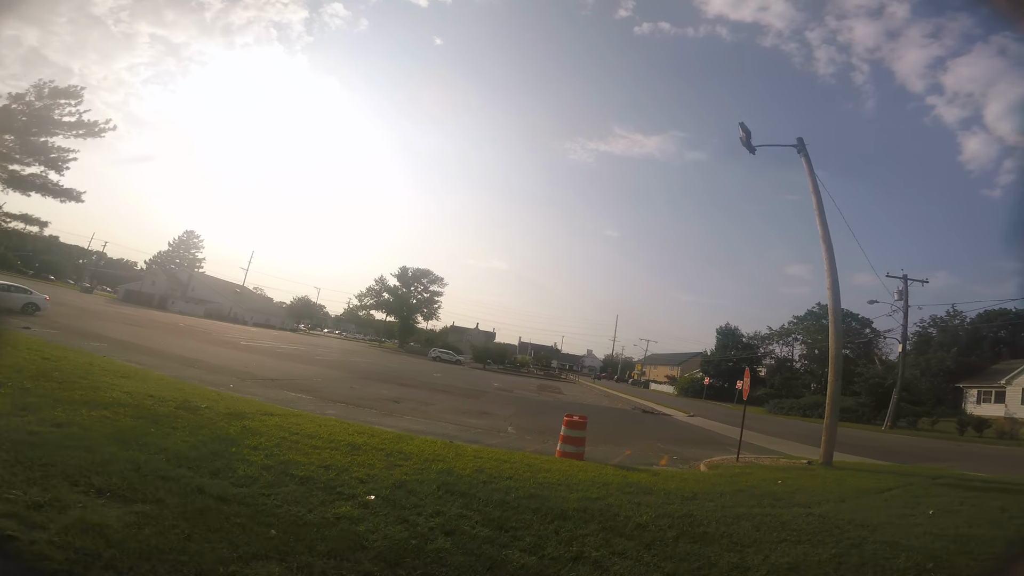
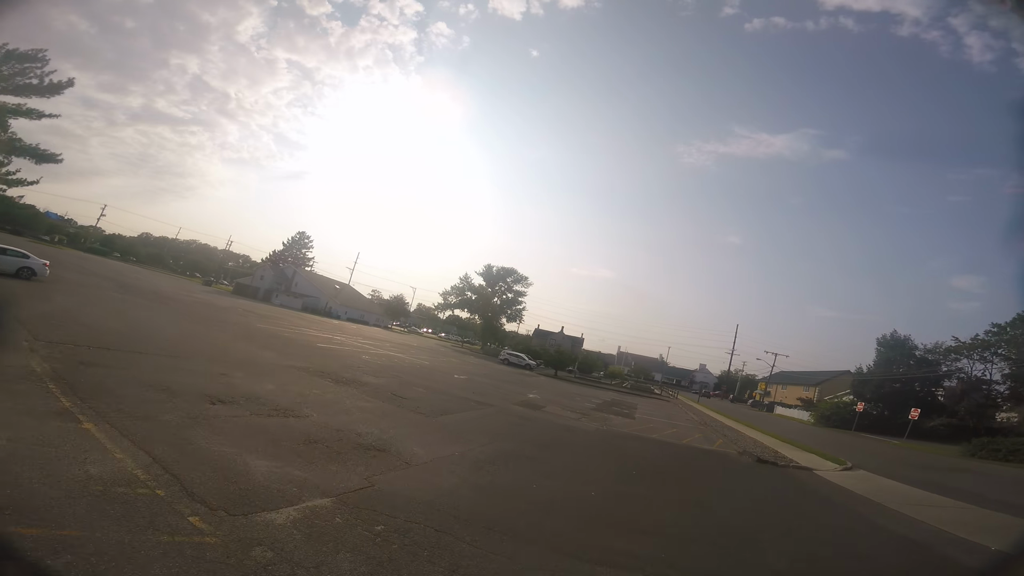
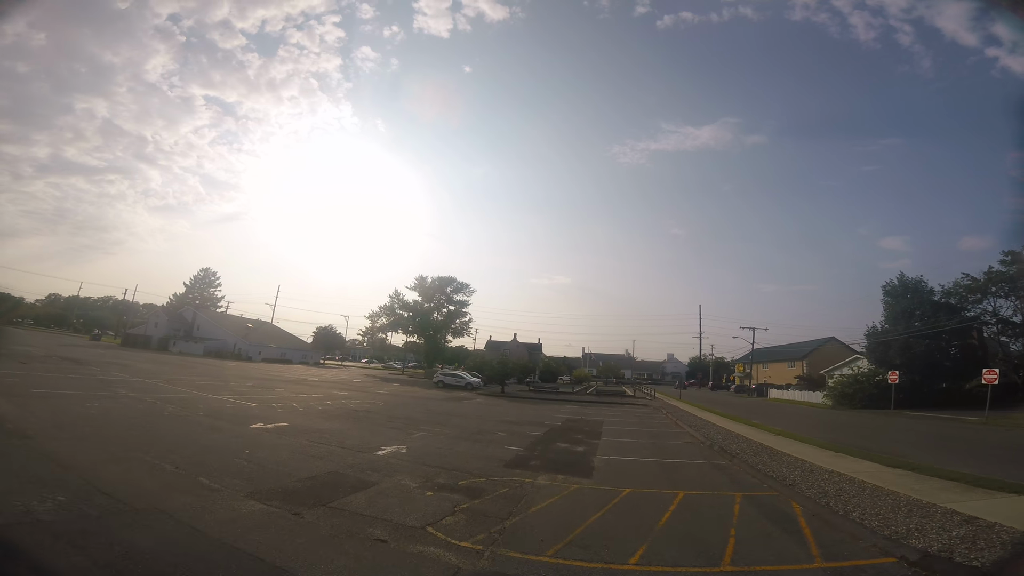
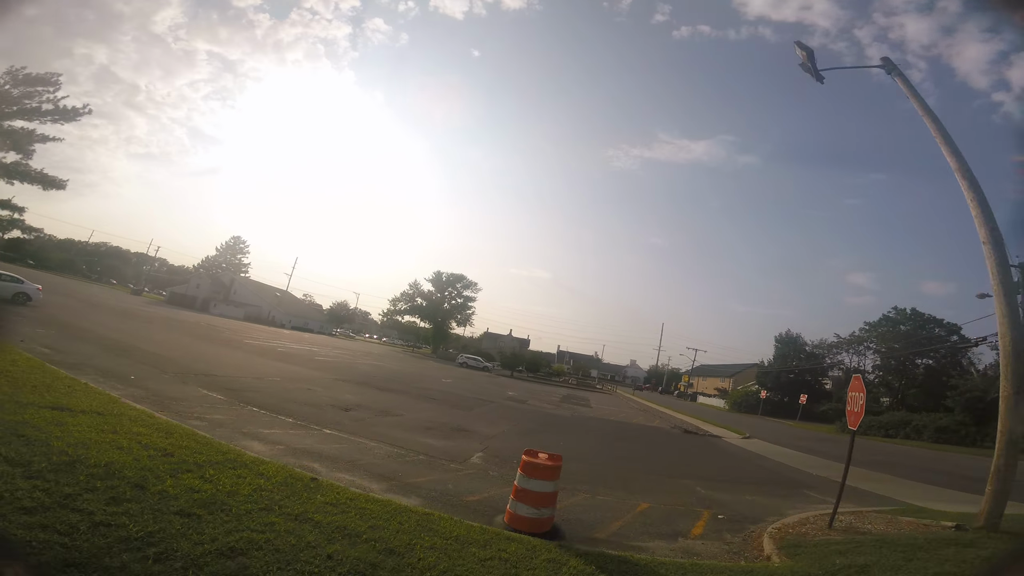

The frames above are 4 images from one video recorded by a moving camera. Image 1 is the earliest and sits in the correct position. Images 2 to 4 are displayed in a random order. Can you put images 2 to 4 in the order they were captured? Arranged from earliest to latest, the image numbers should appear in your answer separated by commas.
4, 2, 3
